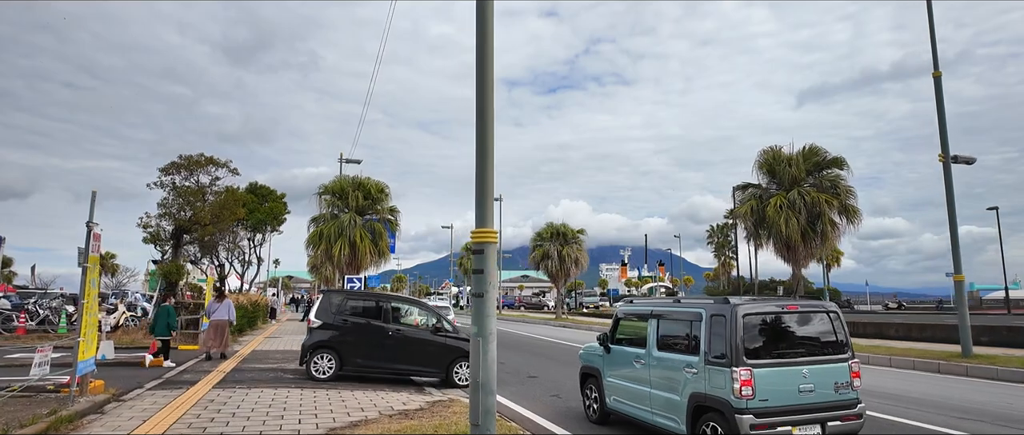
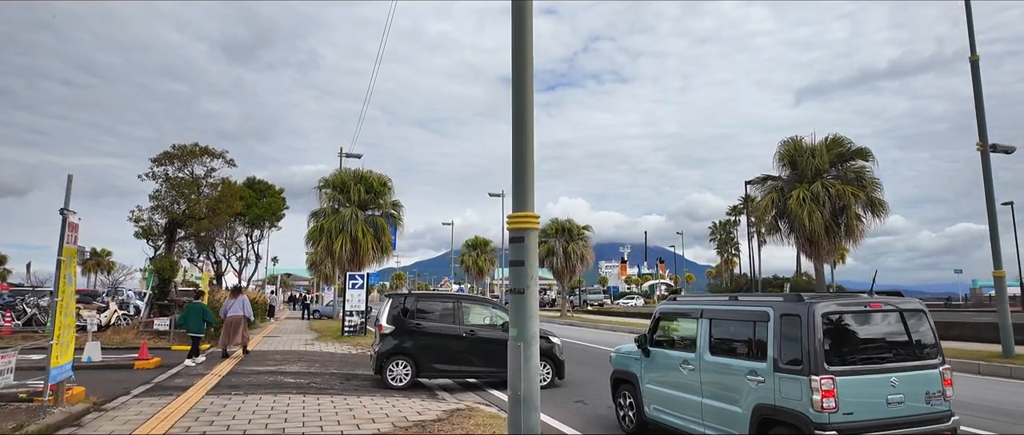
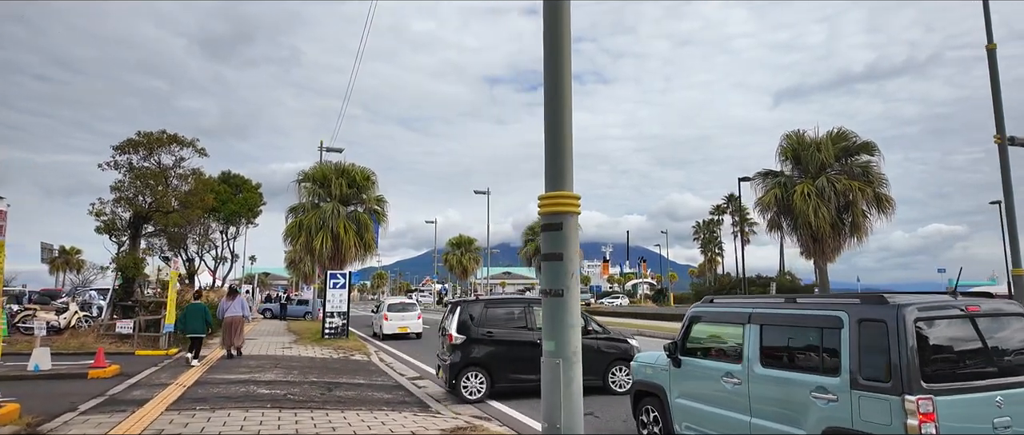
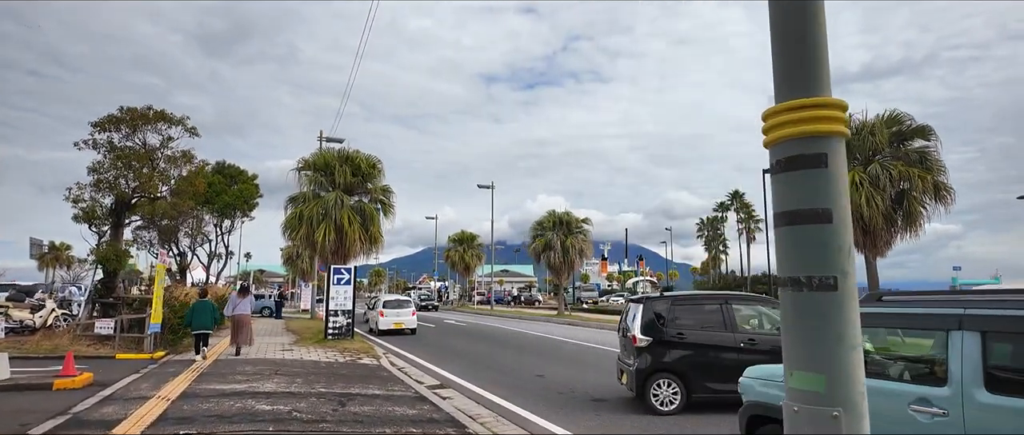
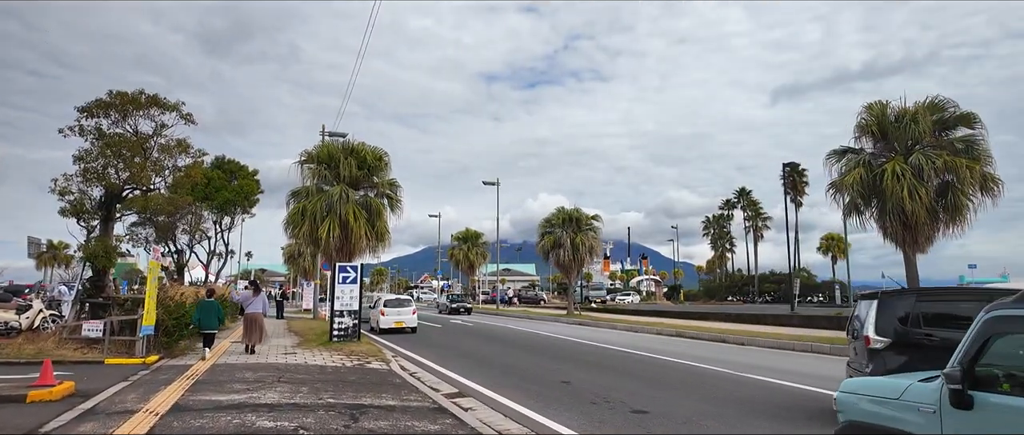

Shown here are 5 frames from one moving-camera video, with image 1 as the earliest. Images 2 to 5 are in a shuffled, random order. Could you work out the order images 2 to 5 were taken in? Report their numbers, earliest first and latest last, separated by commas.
2, 3, 4, 5
